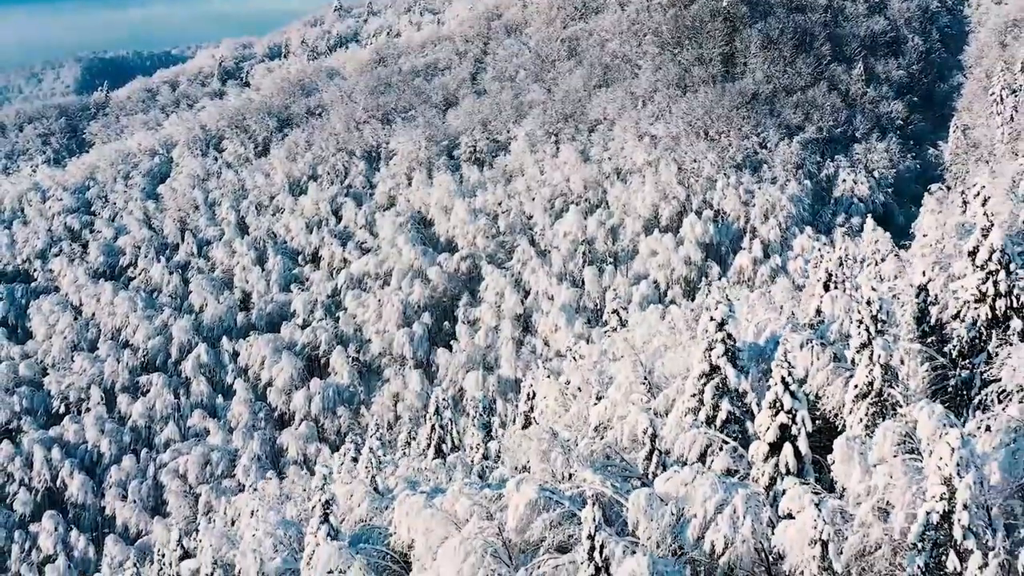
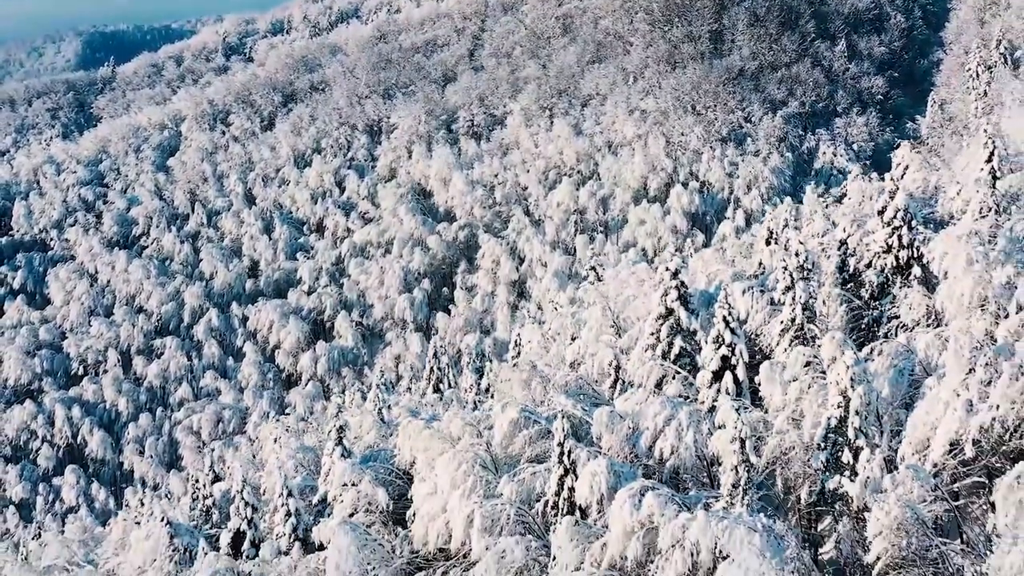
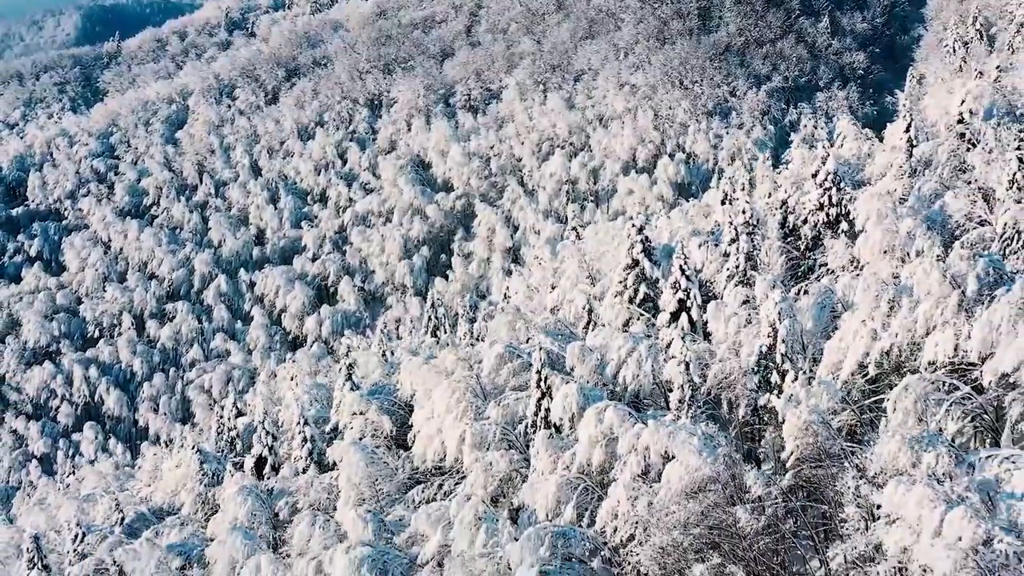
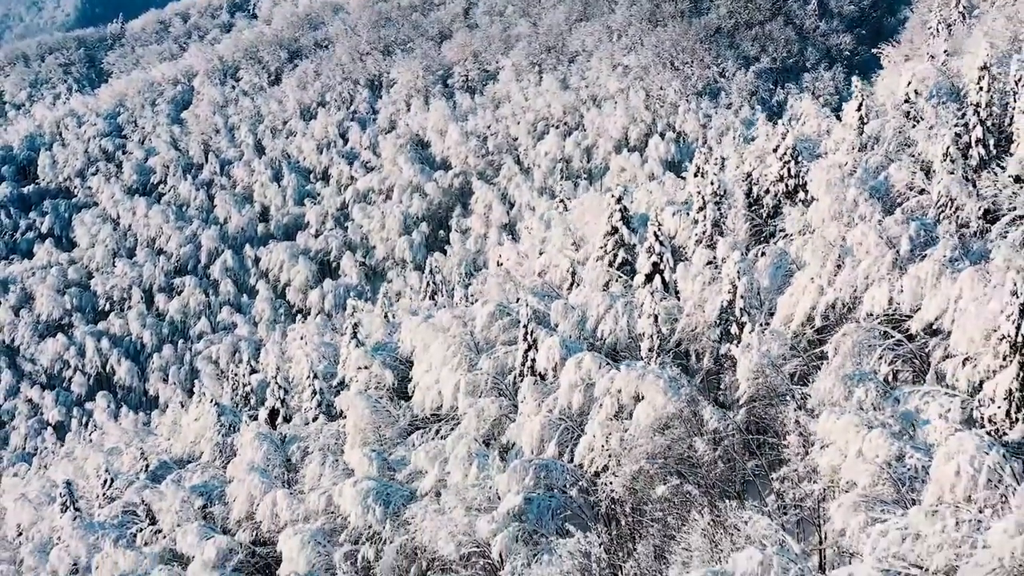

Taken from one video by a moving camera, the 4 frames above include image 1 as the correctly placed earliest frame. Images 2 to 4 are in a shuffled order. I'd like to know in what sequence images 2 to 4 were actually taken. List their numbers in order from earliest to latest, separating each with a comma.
2, 3, 4
